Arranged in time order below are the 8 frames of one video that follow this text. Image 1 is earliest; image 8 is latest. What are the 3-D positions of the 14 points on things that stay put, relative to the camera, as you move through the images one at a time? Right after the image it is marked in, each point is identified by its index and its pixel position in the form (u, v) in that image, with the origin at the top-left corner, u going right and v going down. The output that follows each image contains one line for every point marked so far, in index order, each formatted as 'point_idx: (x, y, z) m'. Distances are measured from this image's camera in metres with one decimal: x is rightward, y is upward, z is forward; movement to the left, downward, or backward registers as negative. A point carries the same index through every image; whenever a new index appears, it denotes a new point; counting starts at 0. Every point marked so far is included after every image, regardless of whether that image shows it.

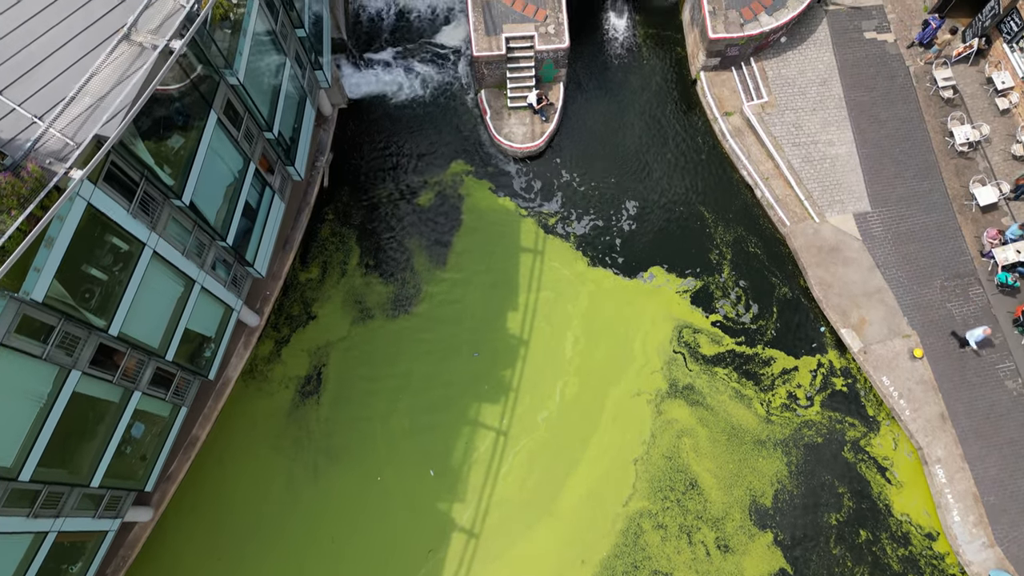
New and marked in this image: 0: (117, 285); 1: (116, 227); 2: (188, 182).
0: (-10.4, +0.1, +18.0) m
1: (-10.0, +1.6, +17.3) m
2: (-9.2, +3.0, +19.5) m
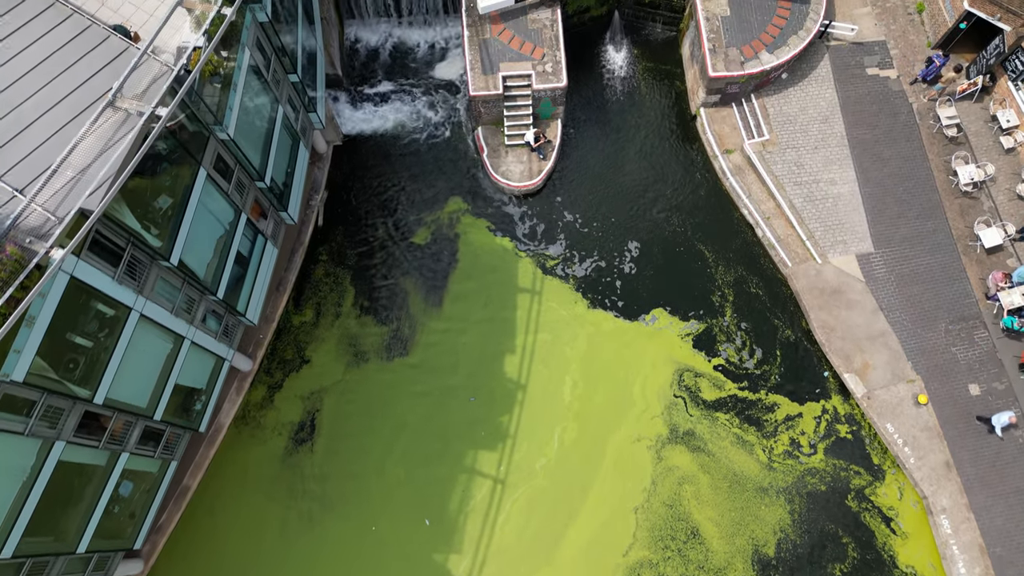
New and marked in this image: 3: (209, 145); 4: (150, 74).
0: (-10.5, -1.6, +17.6) m
1: (-10.1, -0.1, +16.8) m
2: (-9.3, +1.3, +19.0) m
3: (-8.7, +4.1, +19.6) m
4: (-8.8, +5.2, +16.6) m
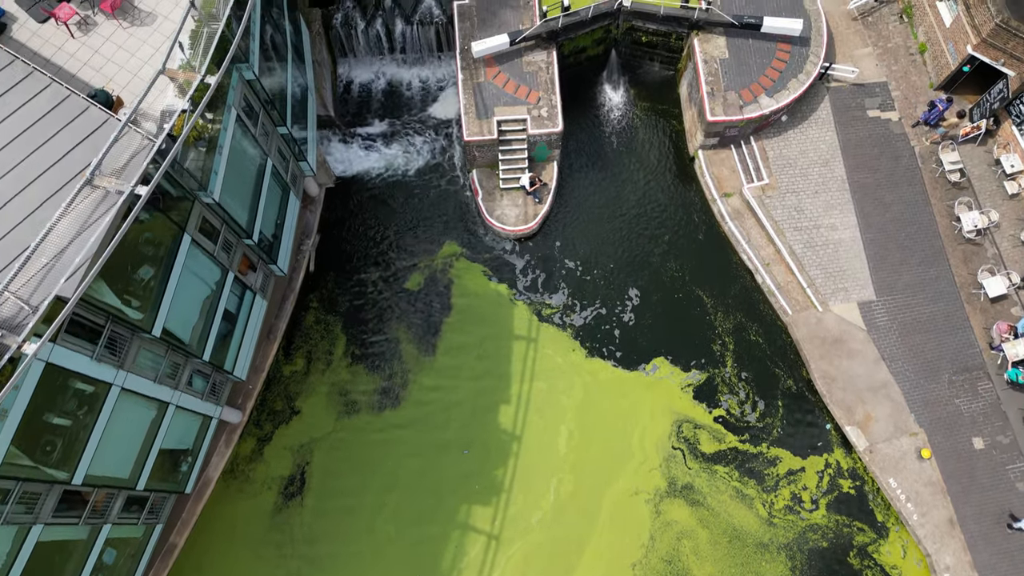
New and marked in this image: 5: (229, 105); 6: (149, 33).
0: (-10.7, -3.5, +17.0) m
1: (-10.3, -2.0, +16.3) m
2: (-9.5, -0.6, +18.4) m
3: (-8.9, +2.2, +19.0) m
4: (-9.0, +3.3, +16.1) m
5: (-8.1, +5.3, +19.6) m
6: (-10.6, +7.5, +19.9) m
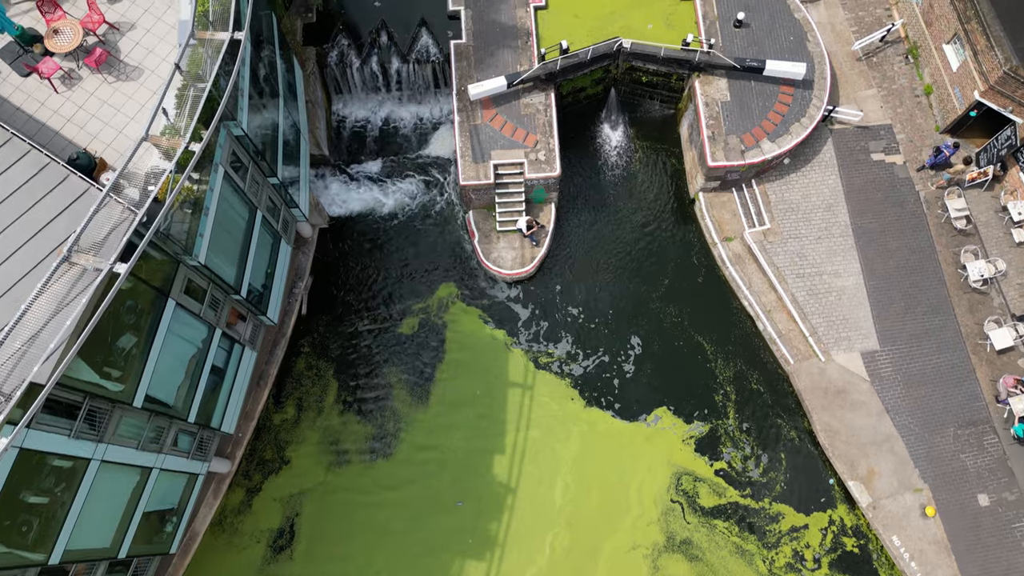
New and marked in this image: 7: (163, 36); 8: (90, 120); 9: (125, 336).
0: (-10.9, -5.3, +16.5) m
1: (-10.5, -3.8, +15.7) m
2: (-9.7, -2.4, +17.9) m
3: (-9.0, +0.4, +18.5) m
4: (-9.2, +1.5, +15.6) m
5: (-8.3, +3.5, +19.1) m
6: (-10.7, +5.7, +19.4) m
7: (-10.2, +7.3, +19.9) m
8: (-11.8, +4.7, +19.0) m
9: (-9.6, -1.2, +16.9) m
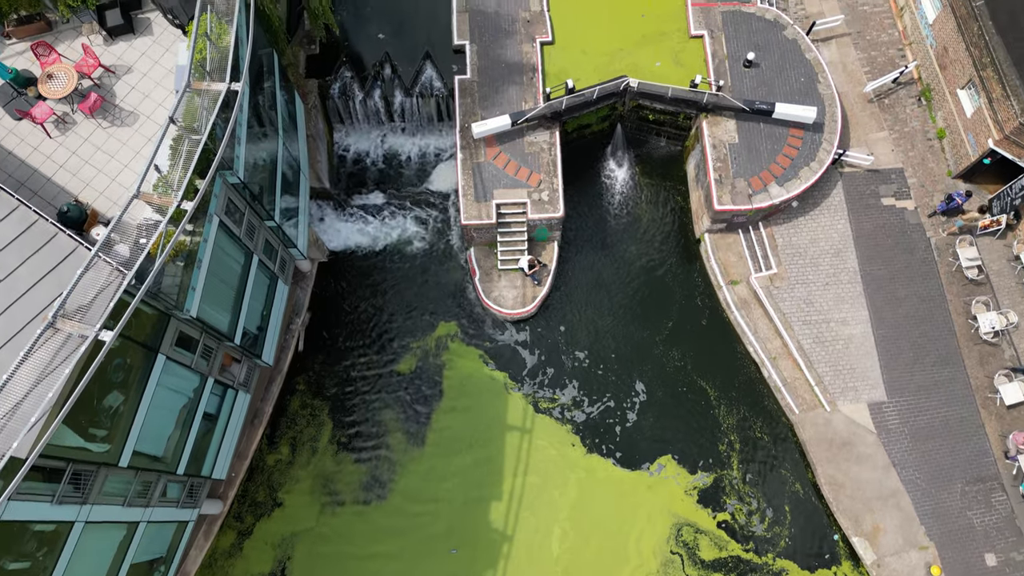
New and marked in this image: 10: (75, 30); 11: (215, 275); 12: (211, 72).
0: (-11.1, -6.7, +16.0) m
1: (-10.6, -5.2, +15.3) m
2: (-9.8, -3.8, +17.4) m
3: (-9.1, -1.0, +18.1) m
4: (-9.2, +0.1, +15.1) m
5: (-8.2, +2.0, +18.6) m
6: (-10.6, +4.3, +19.0) m
7: (-10.1, +5.9, +19.5) m
8: (-11.7, +3.3, +18.6) m
9: (-9.6, -2.6, +16.5) m
10: (-12.7, +7.5, +19.9) m
11: (-8.5, +0.4, +19.6) m
12: (-8.0, +5.7, +18.1) m
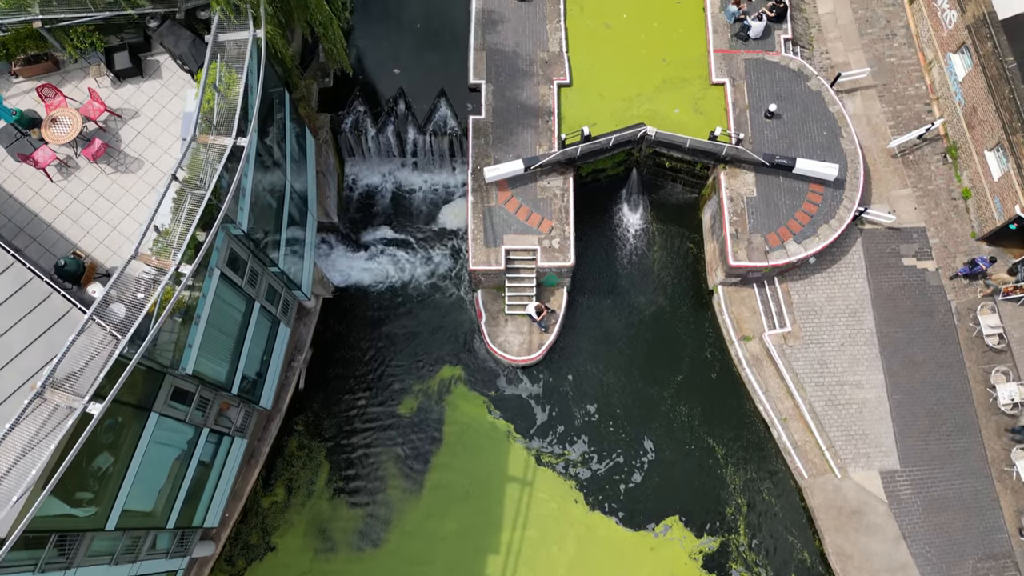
0: (-11.2, -8.0, +15.6) m
1: (-10.7, -6.5, +14.8) m
2: (-9.8, -5.2, +17.0) m
3: (-9.0, -2.5, +17.6) m
4: (-9.1, -1.3, +14.7) m
5: (-8.0, +0.6, +18.2) m
6: (-10.3, +2.9, +18.5) m
7: (-9.6, +4.5, +19.1) m
8: (-11.4, +2.0, +18.2) m
9: (-9.6, -4.0, +16.0) m
10: (-12.3, +6.2, +19.5) m
11: (-8.4, -1.1, +19.2) m
12: (-7.6, +4.2, +17.7) m
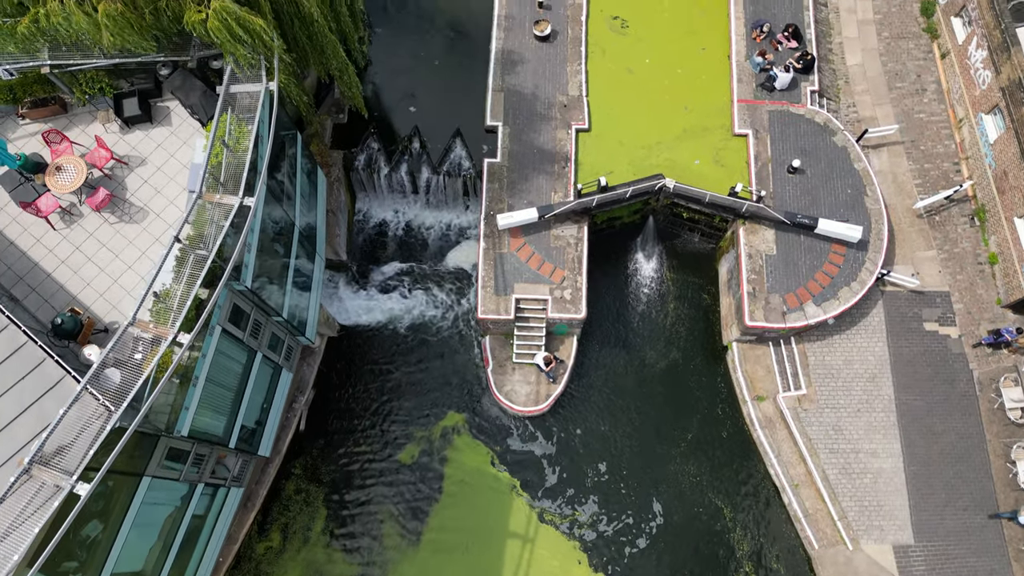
0: (-11.3, -9.4, +15.0) m
1: (-10.8, -7.9, +14.3) m
2: (-9.8, -6.6, +16.5) m
3: (-8.8, -3.9, +17.1) m
4: (-8.9, -2.8, +14.1) m
5: (-7.7, -1.0, +17.6) m
6: (-9.9, +1.5, +18.0) m
7: (-9.2, +3.1, +18.6) m
8: (-11.1, +0.6, +17.7) m
9: (-9.6, -5.5, +15.5) m
10: (-11.7, +4.8, +19.0) m
11: (-8.2, -2.6, +18.6) m
12: (-7.2, +2.7, +17.2) m
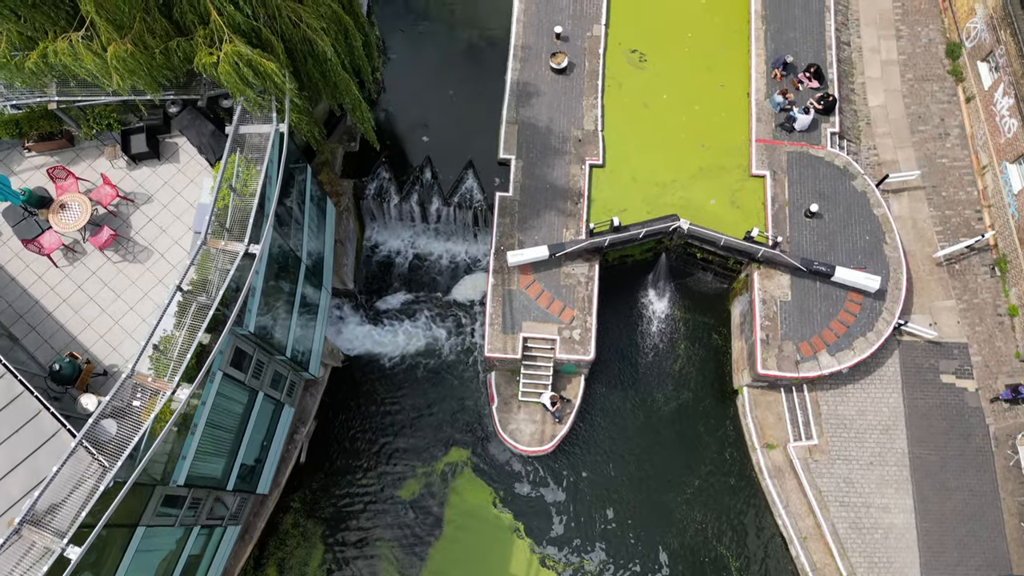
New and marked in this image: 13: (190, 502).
0: (-11.4, -10.4, +14.7) m
1: (-10.8, -8.9, +13.9) m
2: (-9.8, -7.7, +16.1) m
3: (-8.7, -5.0, +16.7) m
4: (-8.8, -3.9, +13.8) m
5: (-7.5, -2.1, +17.3) m
6: (-9.6, +0.4, +17.7) m
7: (-8.9, +2.0, +18.2) m
8: (-10.8, -0.4, +17.4) m
9: (-9.5, -6.5, +15.1) m
10: (-11.3, +3.8, +18.7) m
11: (-8.0, -3.7, +18.3) m
12: (-6.9, +1.6, +16.8) m
13: (-8.8, -5.9, +18.7) m
